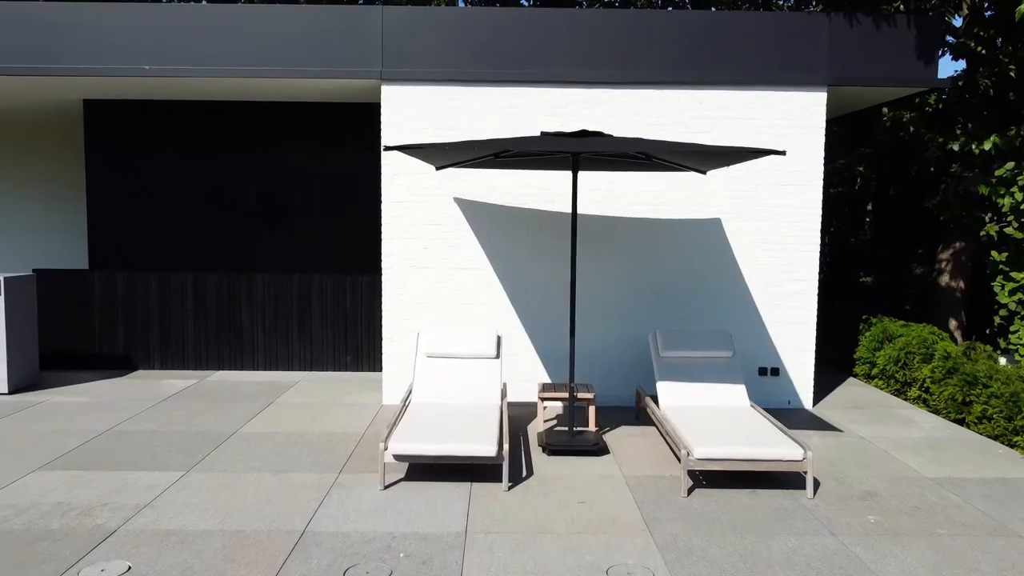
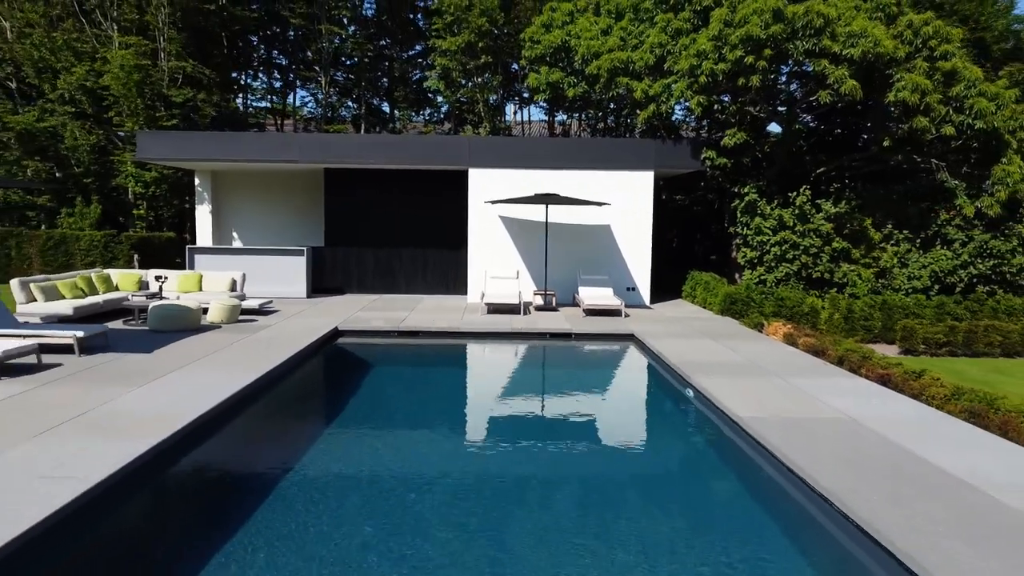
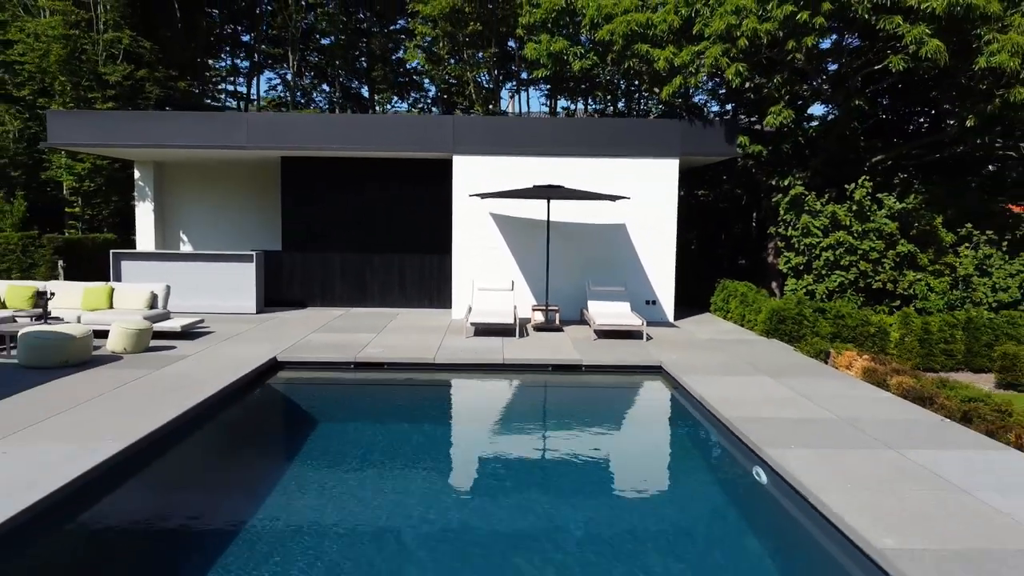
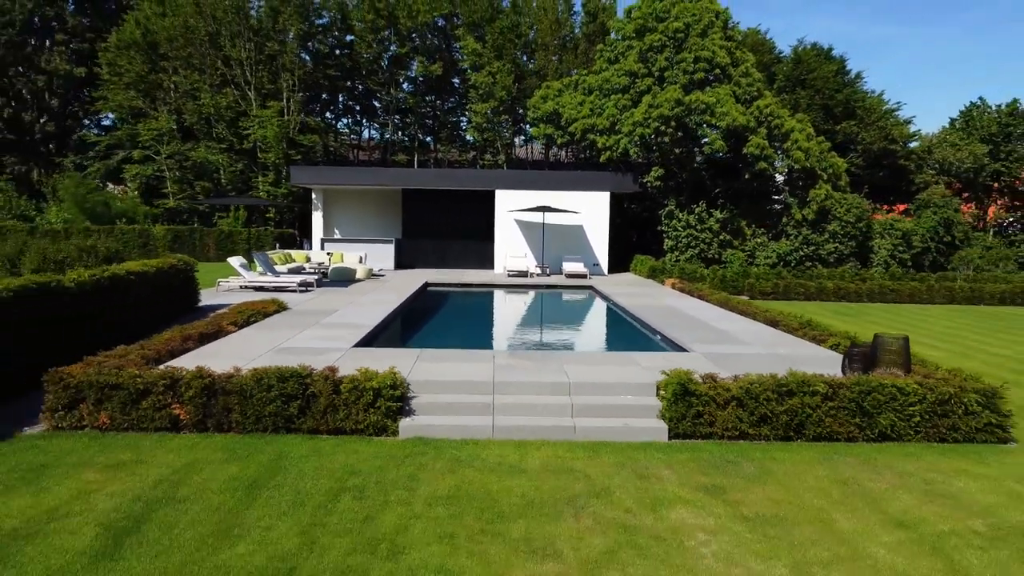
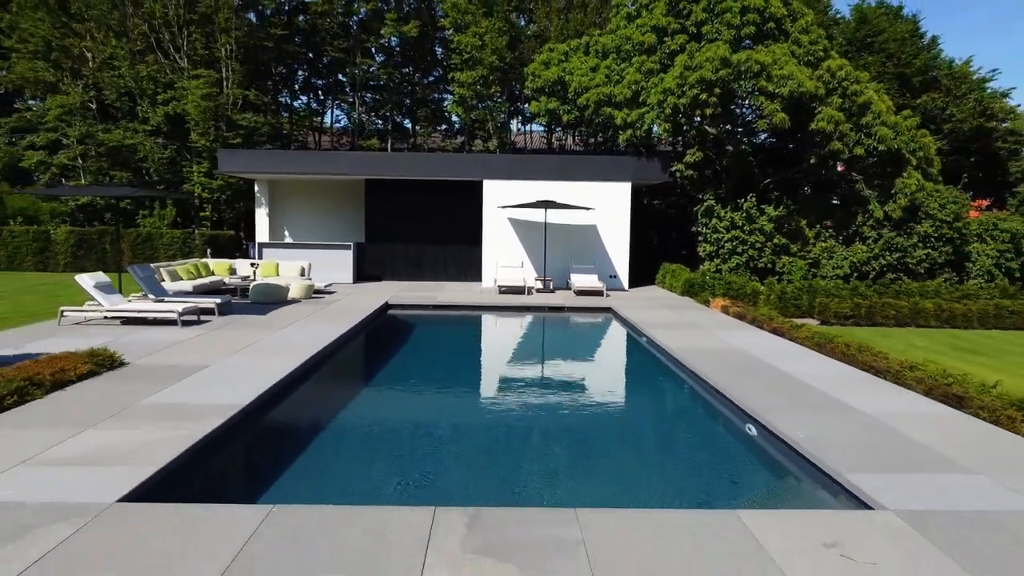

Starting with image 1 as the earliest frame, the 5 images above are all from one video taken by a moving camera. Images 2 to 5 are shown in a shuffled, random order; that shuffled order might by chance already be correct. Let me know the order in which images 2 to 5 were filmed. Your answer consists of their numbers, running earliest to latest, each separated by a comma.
3, 2, 5, 4
